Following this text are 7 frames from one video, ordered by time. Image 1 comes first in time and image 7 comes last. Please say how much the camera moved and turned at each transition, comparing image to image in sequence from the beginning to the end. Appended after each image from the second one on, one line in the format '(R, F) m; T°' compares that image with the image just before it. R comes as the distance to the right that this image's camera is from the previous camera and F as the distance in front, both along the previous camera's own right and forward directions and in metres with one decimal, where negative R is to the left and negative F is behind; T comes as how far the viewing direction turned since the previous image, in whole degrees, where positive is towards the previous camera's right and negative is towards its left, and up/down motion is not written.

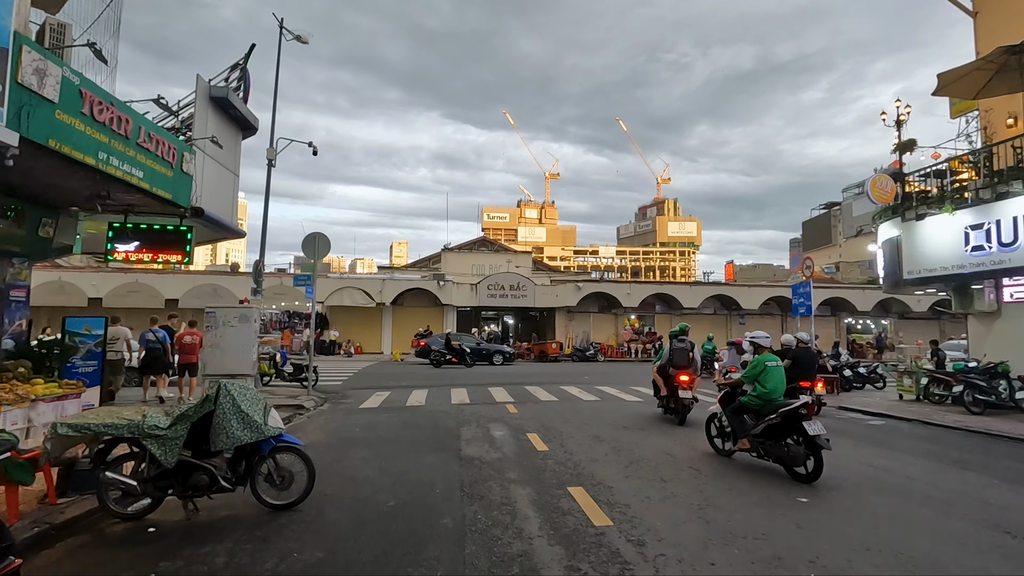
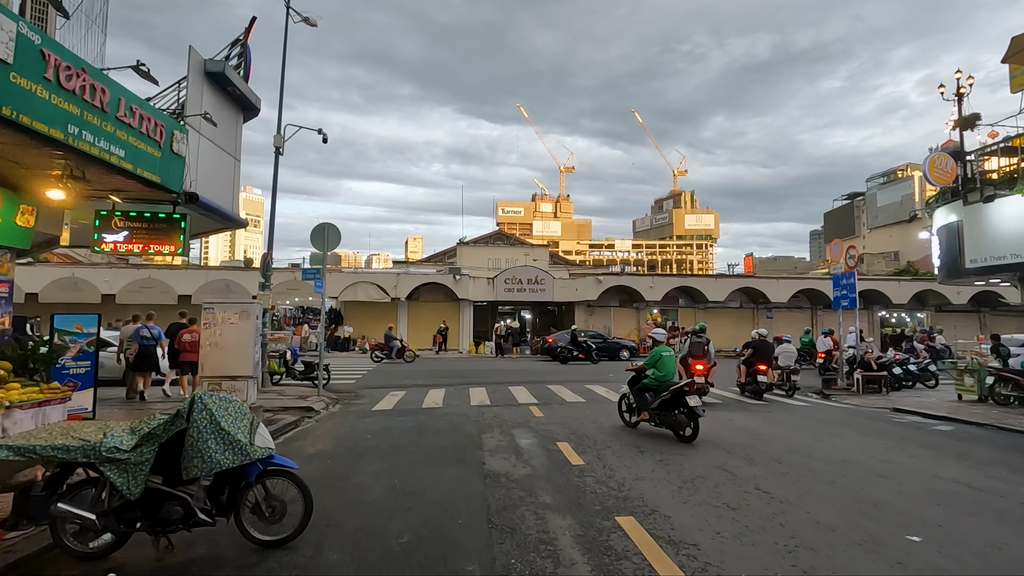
(-0.2, +1.0) m; -2°
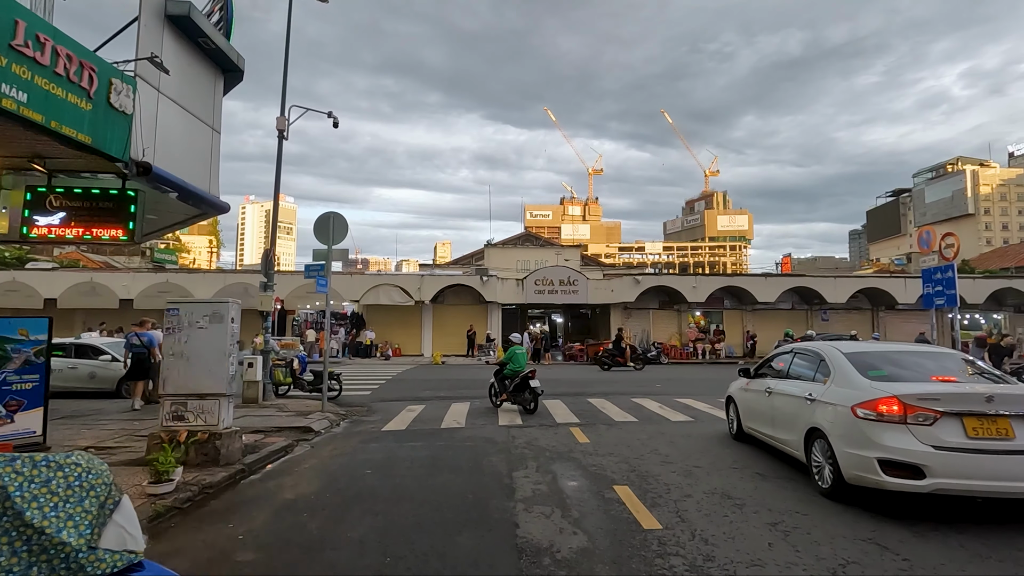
(-0.1, +2.1) m; -3°
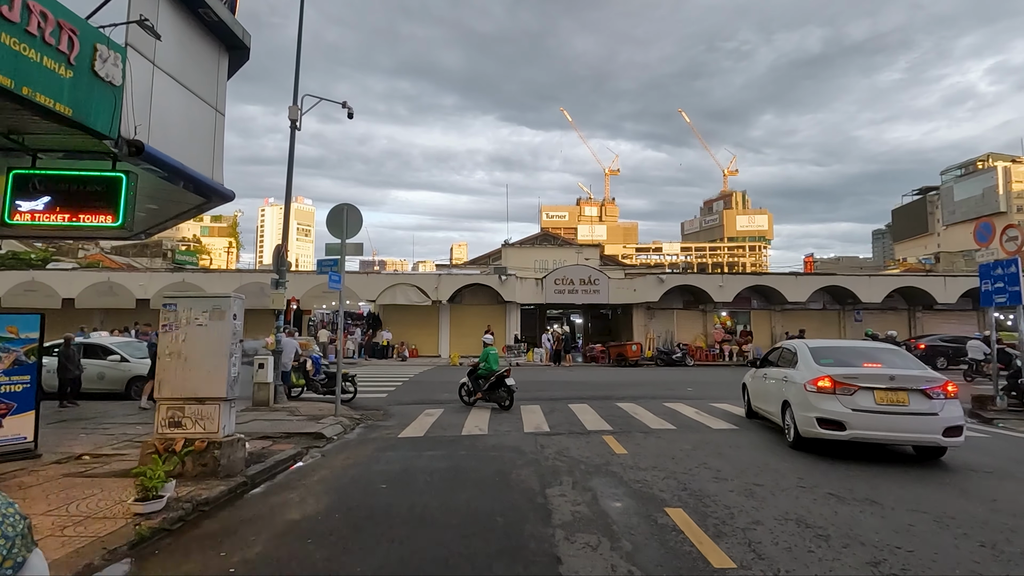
(-0.2, +0.8) m; -2°
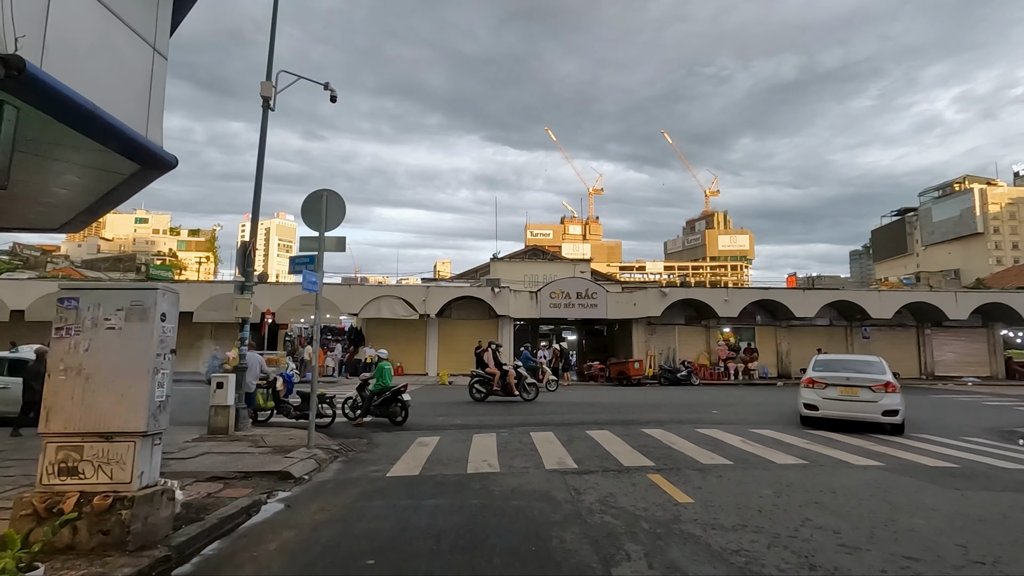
(-0.5, +1.9) m; +2°
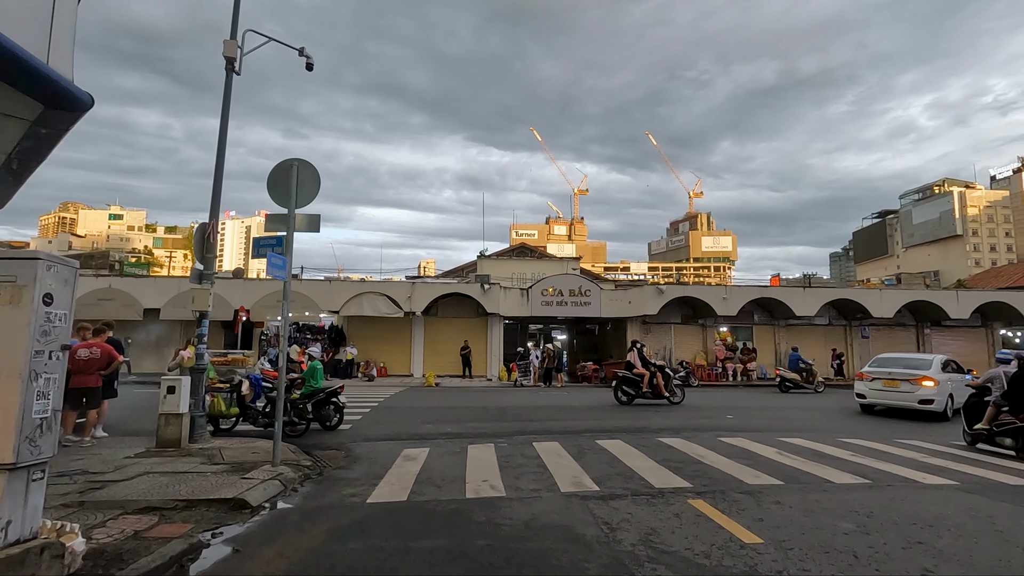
(-0.3, +1.4) m; +2°
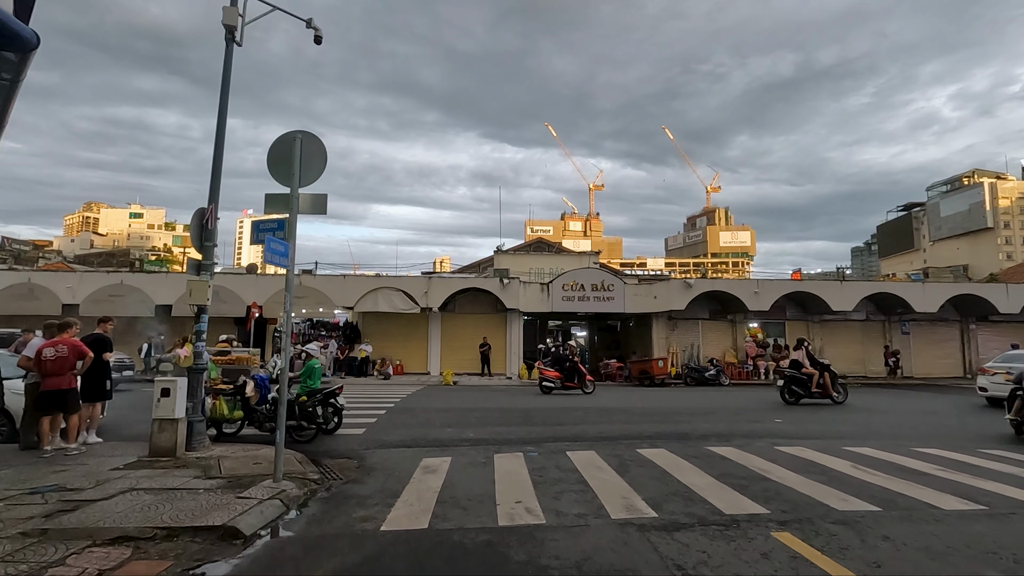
(-0.3, +1.0) m; -2°
